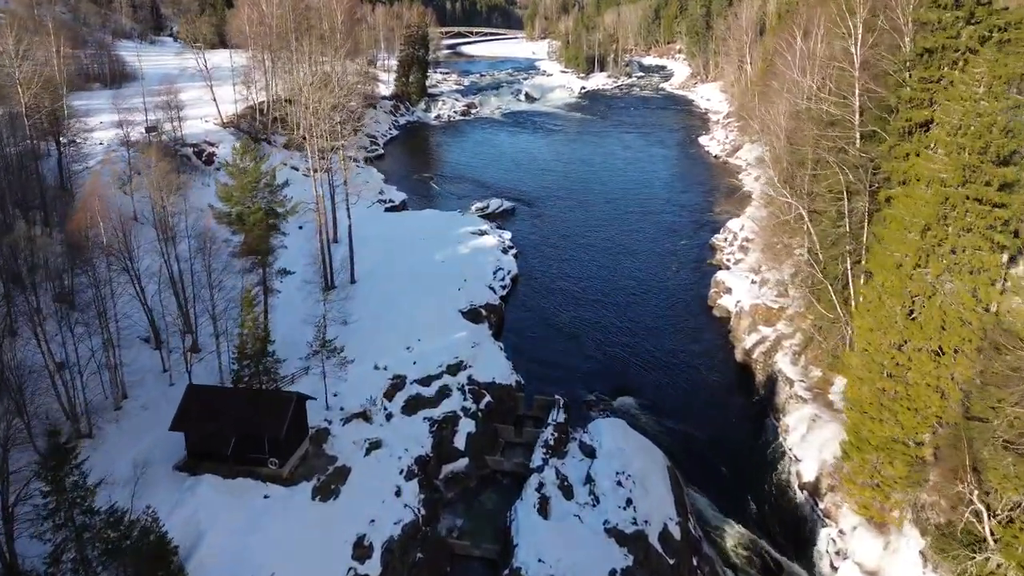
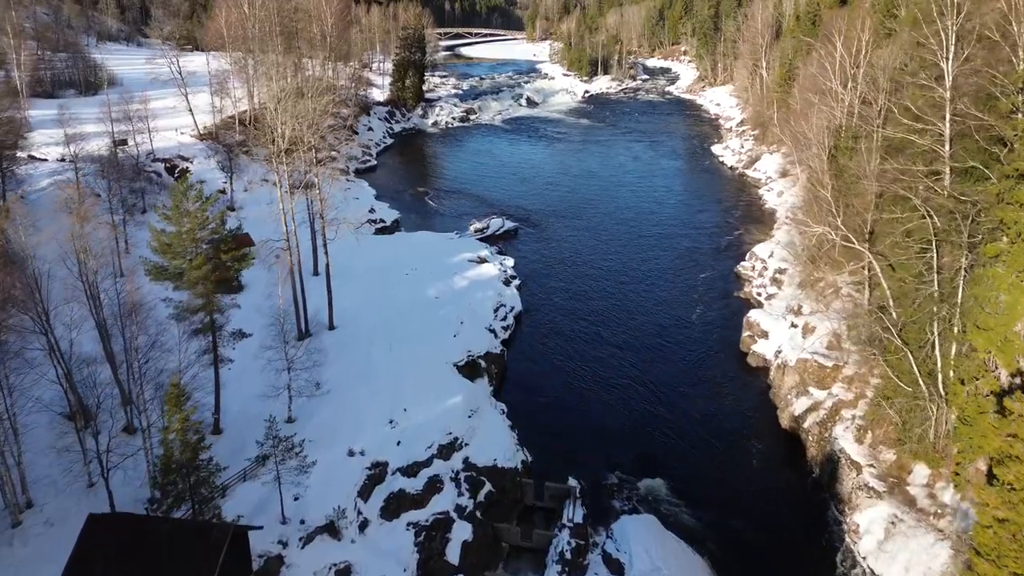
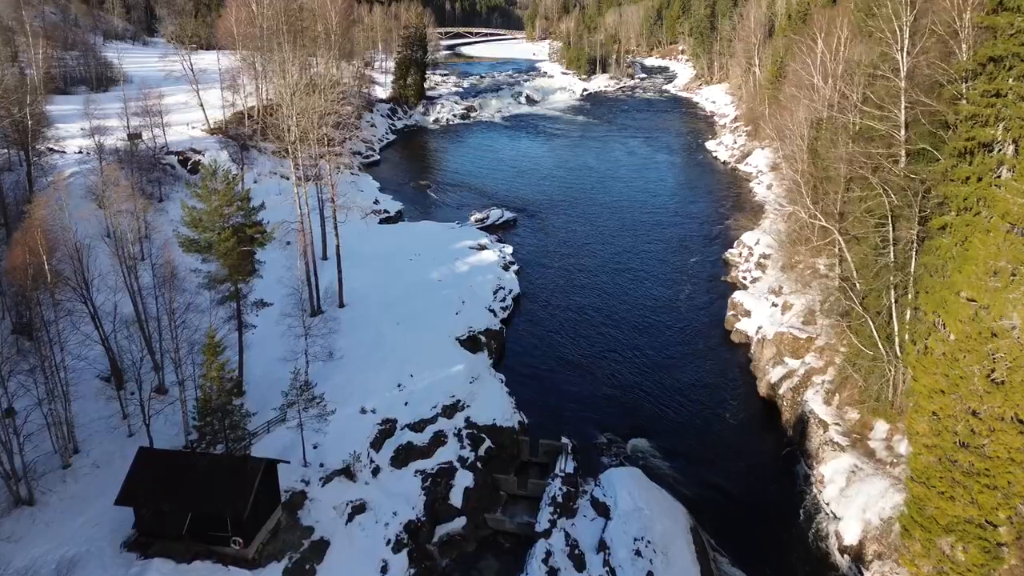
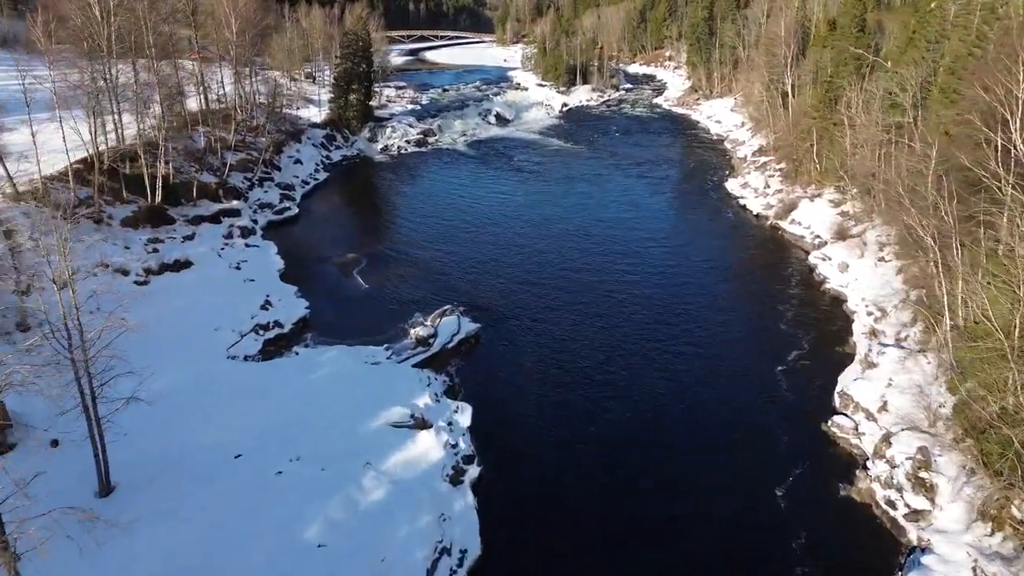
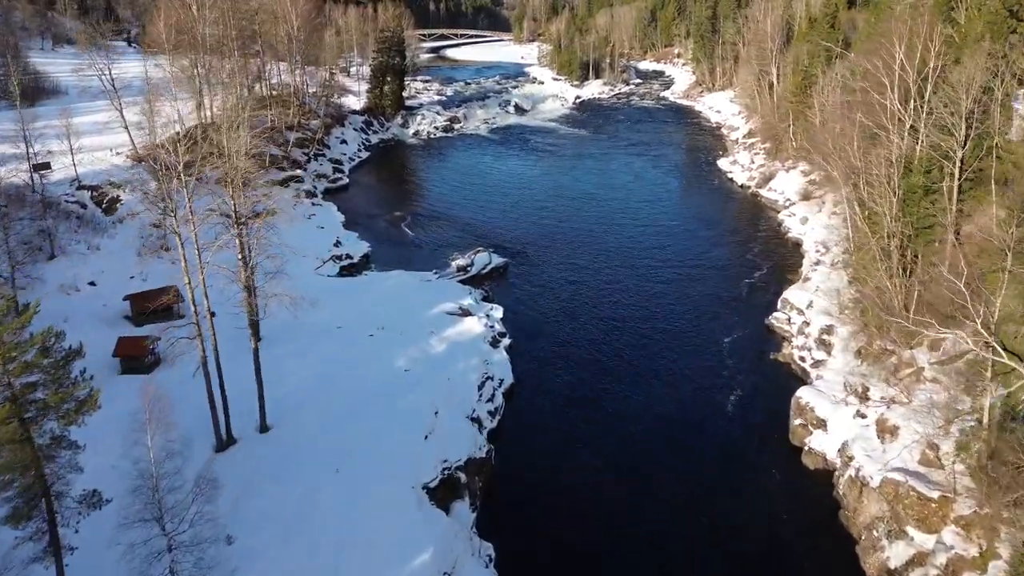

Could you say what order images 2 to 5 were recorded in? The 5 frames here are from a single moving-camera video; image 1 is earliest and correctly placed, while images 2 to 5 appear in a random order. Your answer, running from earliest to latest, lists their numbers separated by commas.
3, 2, 5, 4
